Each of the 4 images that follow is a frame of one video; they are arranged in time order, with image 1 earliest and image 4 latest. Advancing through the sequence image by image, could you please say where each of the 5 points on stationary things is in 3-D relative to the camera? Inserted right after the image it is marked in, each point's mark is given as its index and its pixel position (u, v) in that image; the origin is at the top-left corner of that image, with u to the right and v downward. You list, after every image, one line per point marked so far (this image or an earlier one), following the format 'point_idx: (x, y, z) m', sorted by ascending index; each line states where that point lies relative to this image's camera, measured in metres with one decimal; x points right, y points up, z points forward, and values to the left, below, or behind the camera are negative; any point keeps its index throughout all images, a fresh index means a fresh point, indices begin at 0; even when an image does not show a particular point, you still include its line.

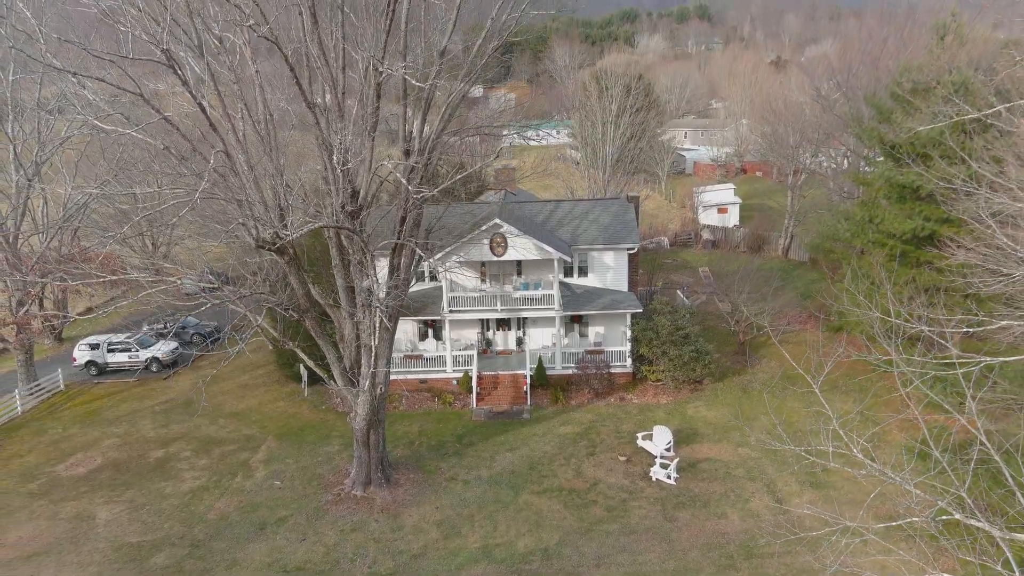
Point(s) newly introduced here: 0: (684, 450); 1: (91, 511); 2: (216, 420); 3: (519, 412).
0: (+4.5, -4.2, +16.4) m
1: (-10.0, -5.3, +15.2) m
2: (-8.9, -4.0, +19.3) m
3: (+0.2, -3.6, +18.6) m
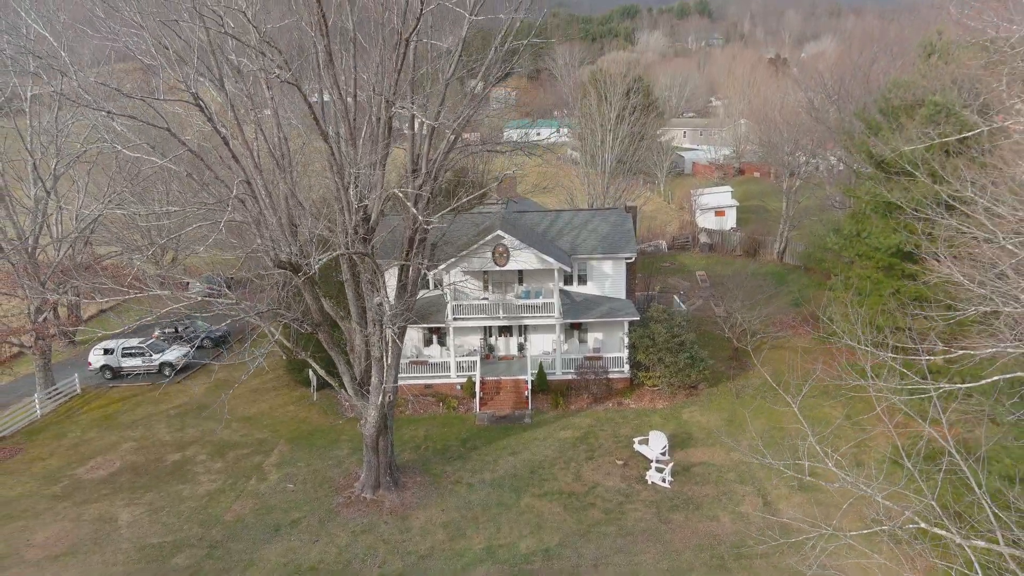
0: (+4.5, -4.5, +17.1) m
1: (-10.0, -5.6, +15.9) m
2: (-8.8, -4.3, +20.0) m
3: (+0.3, -3.9, +19.3) m
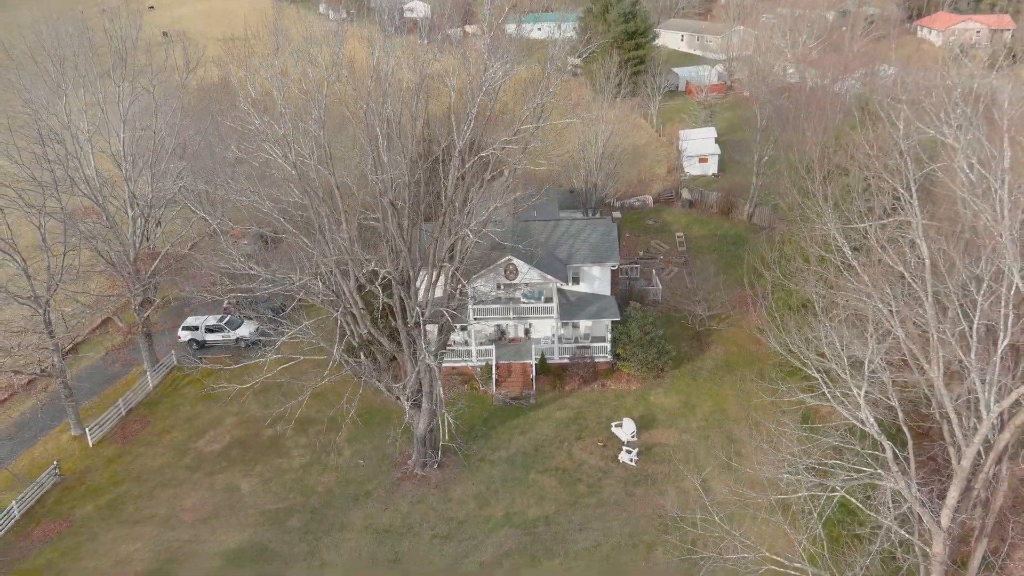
0: (+4.8, -5.3, +23.1) m
1: (-9.6, -6.8, +22.1) m
2: (-8.6, -4.5, +25.8) m
3: (+0.6, -4.3, +25.0) m
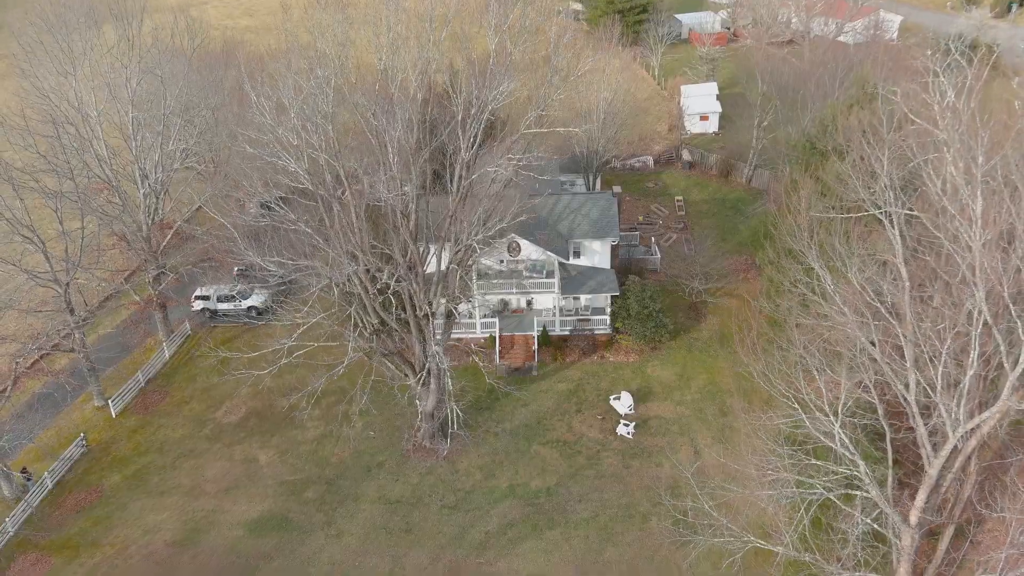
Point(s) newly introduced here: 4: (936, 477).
0: (+4.9, -4.5, +24.2) m
1: (-9.5, -6.1, +23.2) m
2: (-8.5, -3.5, +26.7) m
3: (+0.7, -3.3, +26.0) m
4: (+8.5, -3.7, +12.7) m
